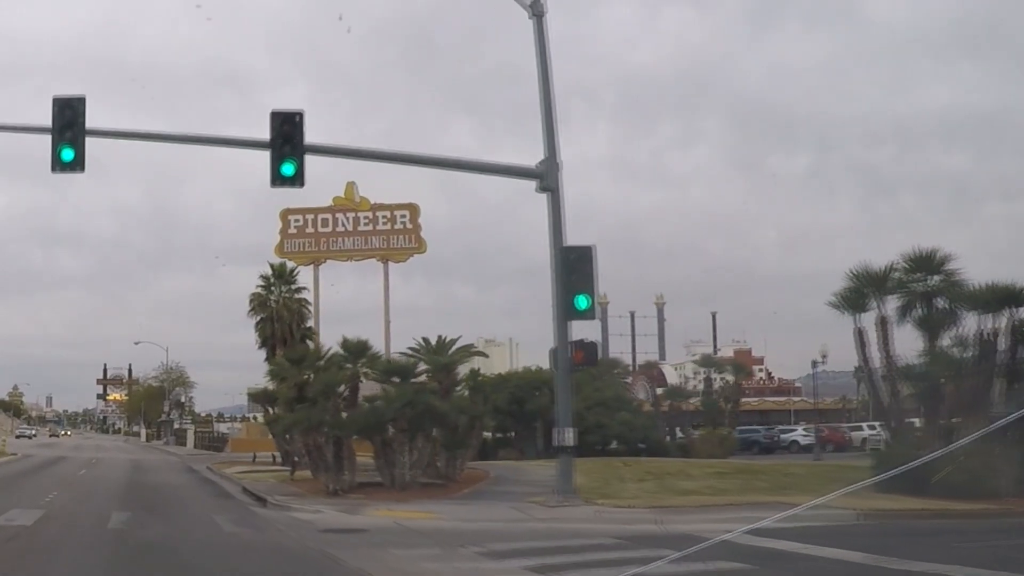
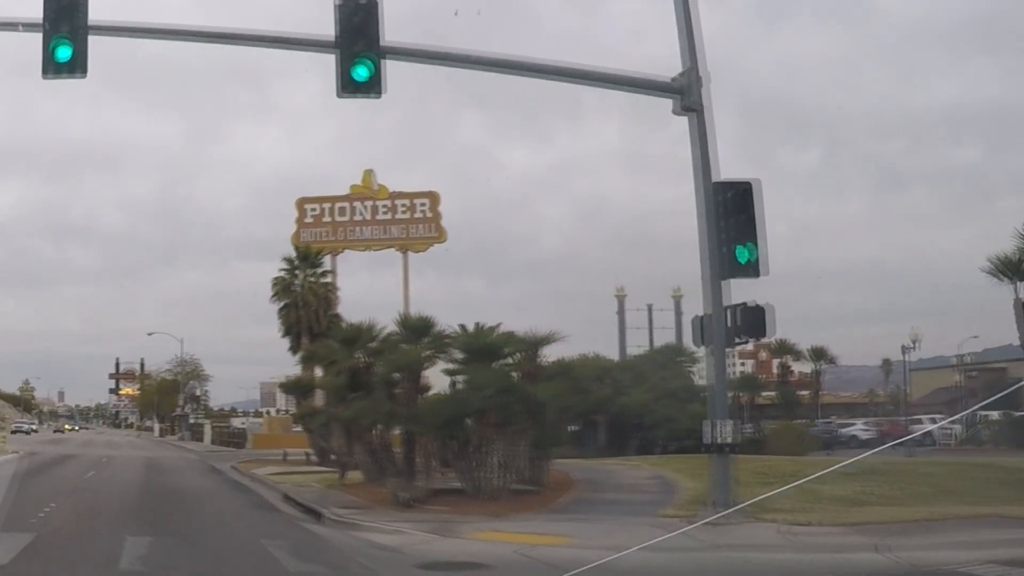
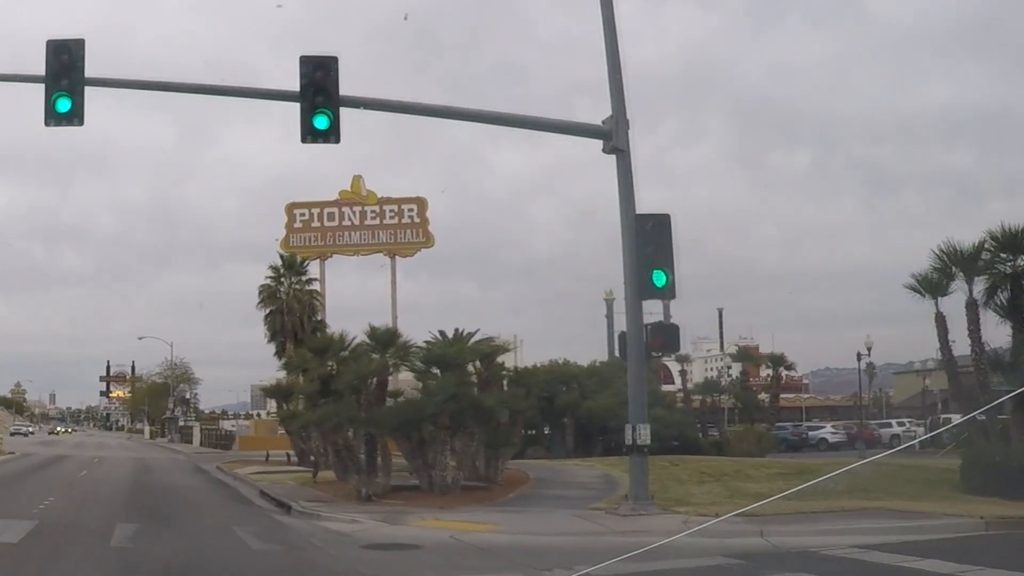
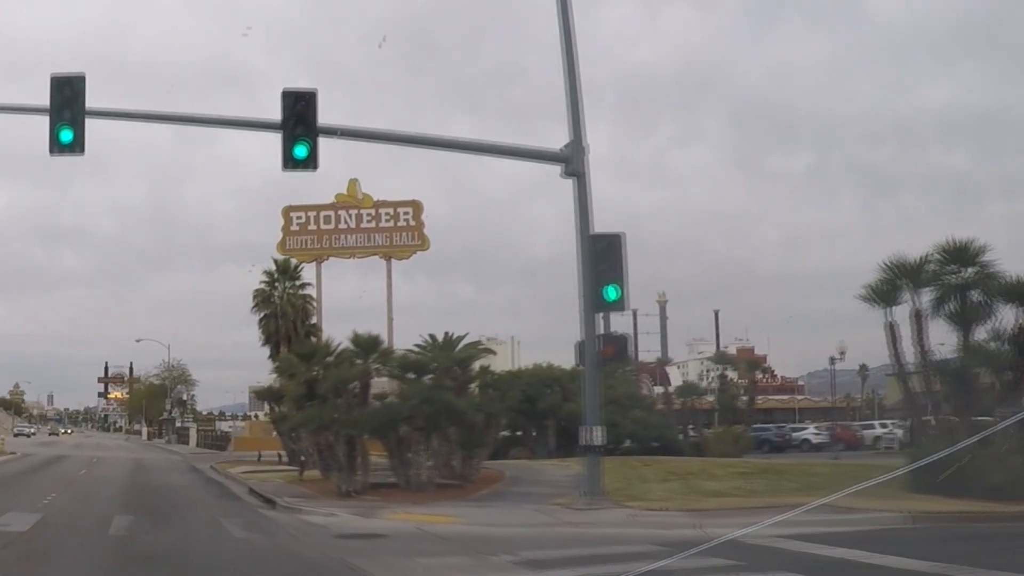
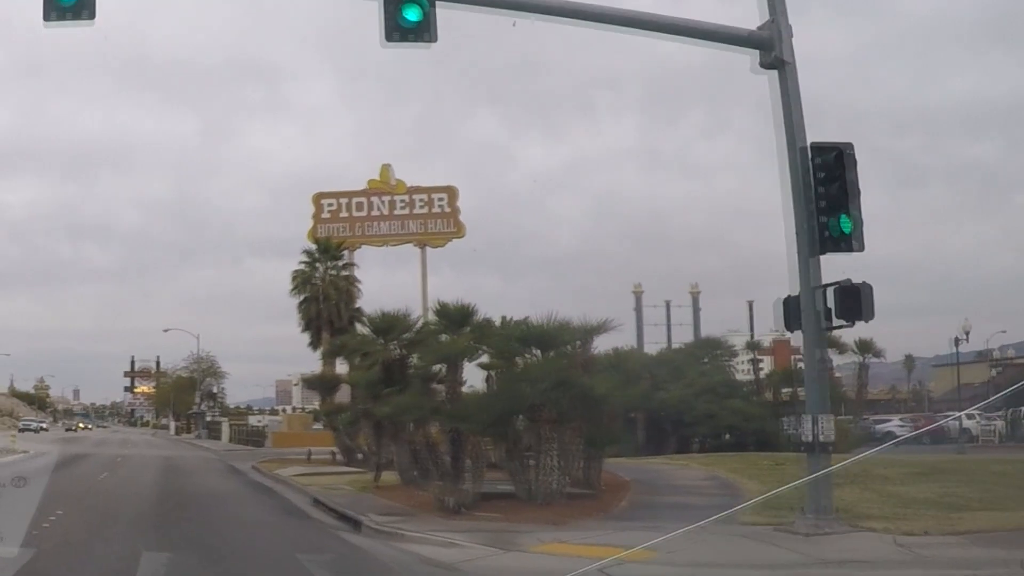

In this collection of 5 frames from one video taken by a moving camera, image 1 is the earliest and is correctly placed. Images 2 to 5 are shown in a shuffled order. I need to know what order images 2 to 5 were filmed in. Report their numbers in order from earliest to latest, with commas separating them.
4, 3, 2, 5
